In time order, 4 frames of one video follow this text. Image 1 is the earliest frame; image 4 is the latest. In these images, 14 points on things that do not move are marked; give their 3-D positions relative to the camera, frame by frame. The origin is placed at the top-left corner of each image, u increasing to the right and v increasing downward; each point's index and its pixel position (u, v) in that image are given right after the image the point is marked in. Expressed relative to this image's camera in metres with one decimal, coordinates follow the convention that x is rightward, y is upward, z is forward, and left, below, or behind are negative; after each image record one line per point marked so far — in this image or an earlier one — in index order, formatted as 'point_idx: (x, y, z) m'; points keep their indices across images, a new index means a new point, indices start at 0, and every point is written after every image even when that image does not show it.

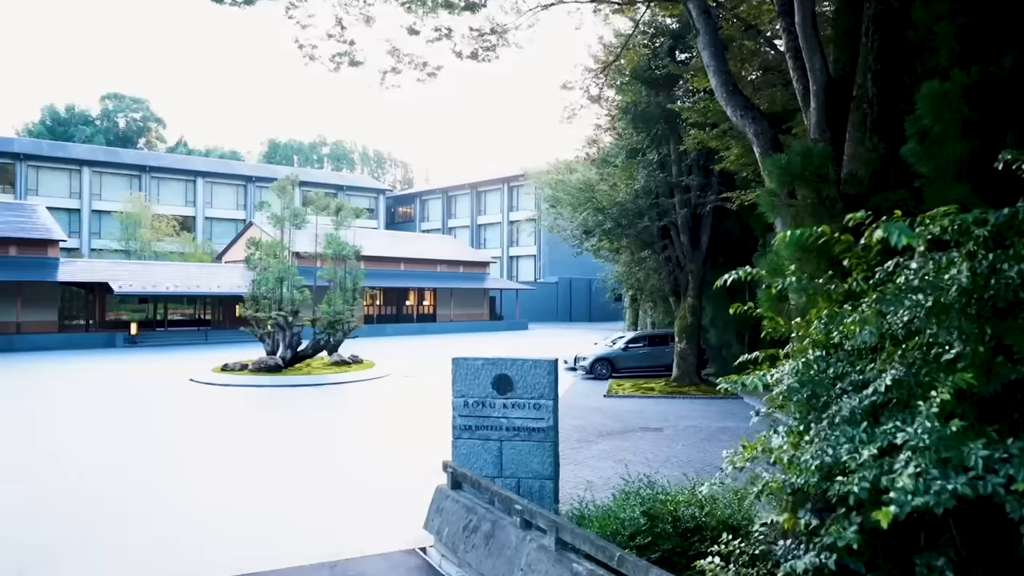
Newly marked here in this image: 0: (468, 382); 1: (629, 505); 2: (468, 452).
0: (-0.5, -0.9, +7.2) m
1: (+0.9, -1.6, +5.5) m
2: (-0.4, -1.6, +7.2) m
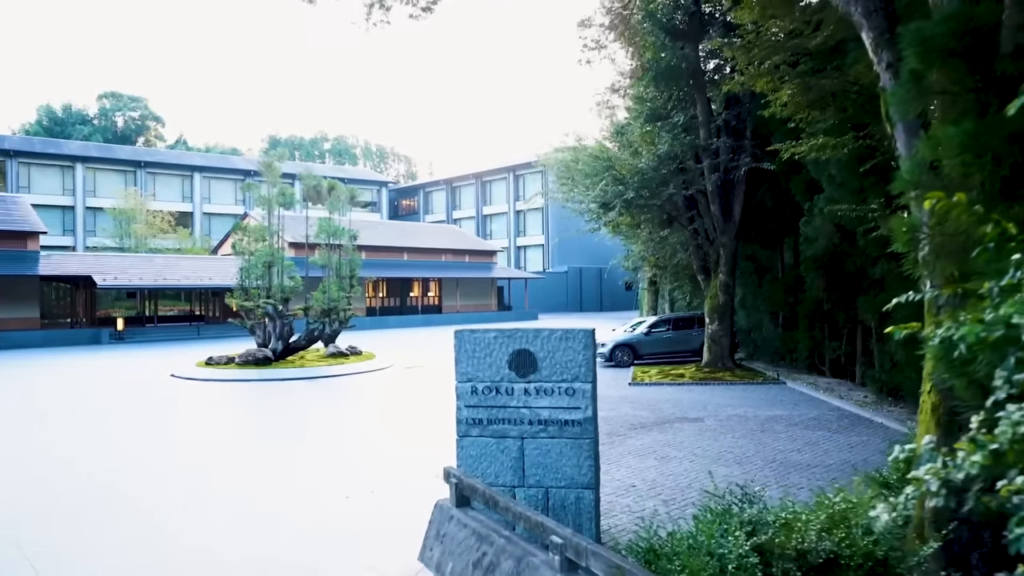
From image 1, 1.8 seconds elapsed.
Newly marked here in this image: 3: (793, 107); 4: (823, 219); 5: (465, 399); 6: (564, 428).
0: (-0.3, -0.5, +5.4) m
1: (+1.0, -1.2, +3.7) m
2: (-0.3, -1.2, +5.4) m
3: (+4.1, +2.7, +10.7) m
4: (+5.6, +1.3, +13.2) m
5: (-0.4, -0.8, +5.4) m
6: (+0.4, -1.0, +5.3) m
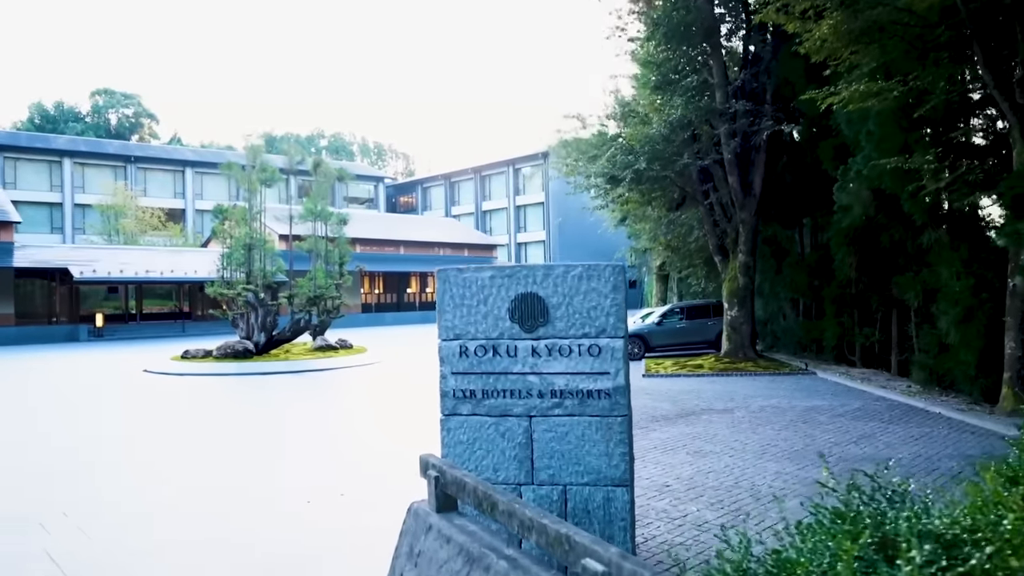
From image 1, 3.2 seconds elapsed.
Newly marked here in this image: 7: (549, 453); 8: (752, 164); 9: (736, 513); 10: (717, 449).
0: (-0.3, -0.1, +4.0) m
1: (+1.1, -0.8, +2.3) m
2: (-0.2, -0.8, +4.0) m
3: (+4.1, +3.1, +9.3) m
4: (+5.6, +1.7, +11.8) m
5: (-0.3, -0.4, +4.0) m
6: (+0.4, -0.6, +3.9) m
7: (+0.2, -0.9, +3.9) m
8: (+5.1, +2.6, +15.2) m
9: (+1.6, -1.6, +5.1) m
10: (+2.1, -1.6, +7.3) m
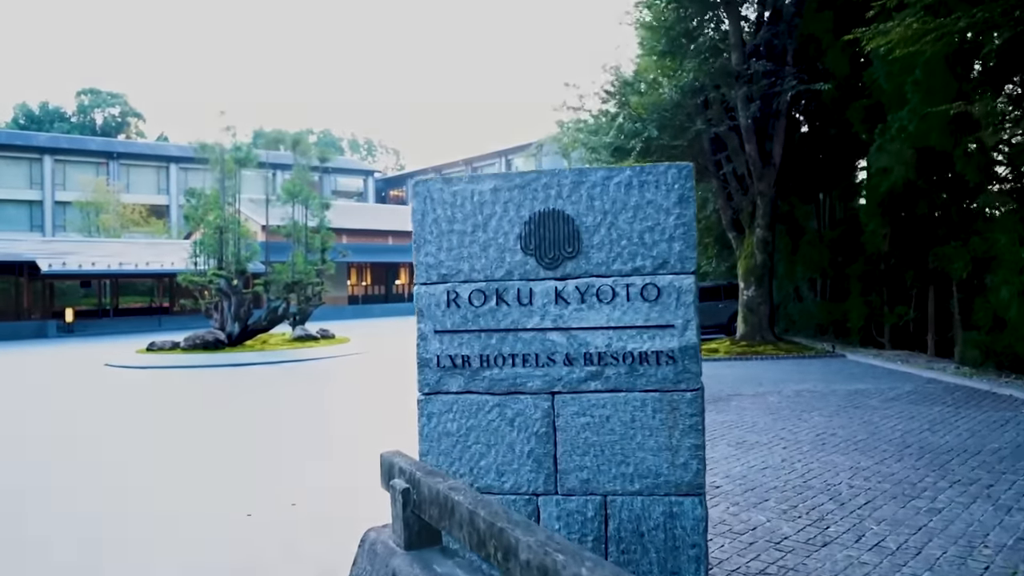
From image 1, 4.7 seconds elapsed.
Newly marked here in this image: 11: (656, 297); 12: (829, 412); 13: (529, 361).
0: (-0.2, +0.2, +2.7) m
1: (+1.1, -0.5, +1.0) m
2: (-0.2, -0.5, +2.7) m
3: (+4.1, +3.5, +8.0) m
4: (+5.6, +2.1, +10.5) m
5: (-0.3, -0.1, +2.7) m
6: (+0.4, -0.3, +2.6) m
7: (+0.3, -0.6, +2.6) m
8: (+5.0, +3.0, +14.0) m
9: (+1.6, -1.2, +3.8) m
10: (+2.1, -1.3, +6.0) m
11: (+0.5, 0.0, +2.5) m
12: (+3.2, -1.3, +7.4) m
13: (+0.1, -0.3, +2.7) m
